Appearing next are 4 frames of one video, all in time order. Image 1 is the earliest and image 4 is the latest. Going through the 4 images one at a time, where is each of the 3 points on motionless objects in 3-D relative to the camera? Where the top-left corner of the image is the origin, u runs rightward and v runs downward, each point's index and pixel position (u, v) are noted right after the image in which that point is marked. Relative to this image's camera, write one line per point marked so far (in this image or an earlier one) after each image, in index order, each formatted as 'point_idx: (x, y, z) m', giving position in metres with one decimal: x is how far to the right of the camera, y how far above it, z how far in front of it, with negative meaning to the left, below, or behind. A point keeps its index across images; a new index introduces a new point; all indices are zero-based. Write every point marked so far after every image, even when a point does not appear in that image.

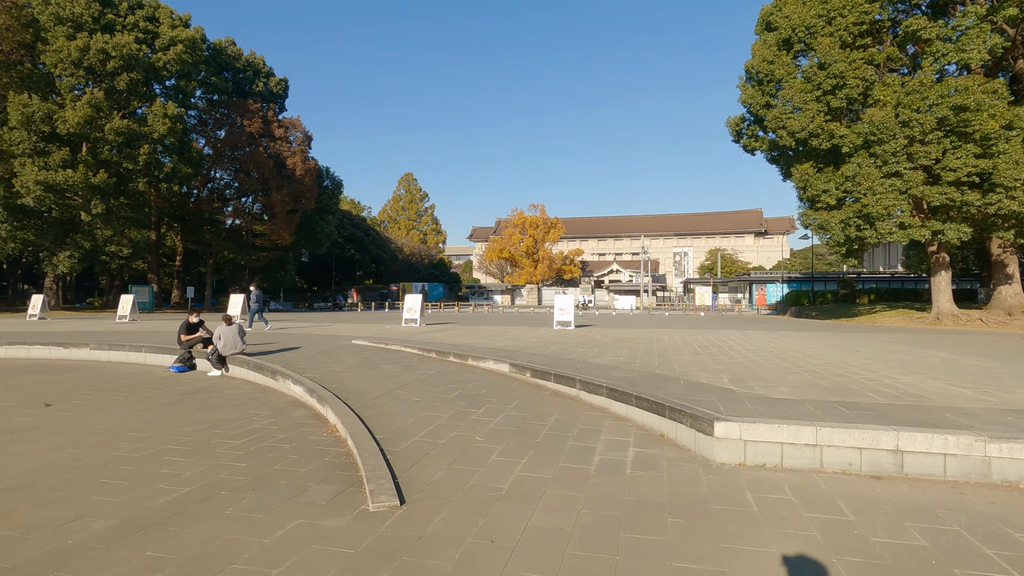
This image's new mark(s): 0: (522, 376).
0: (+0.1, -1.3, +8.0) m
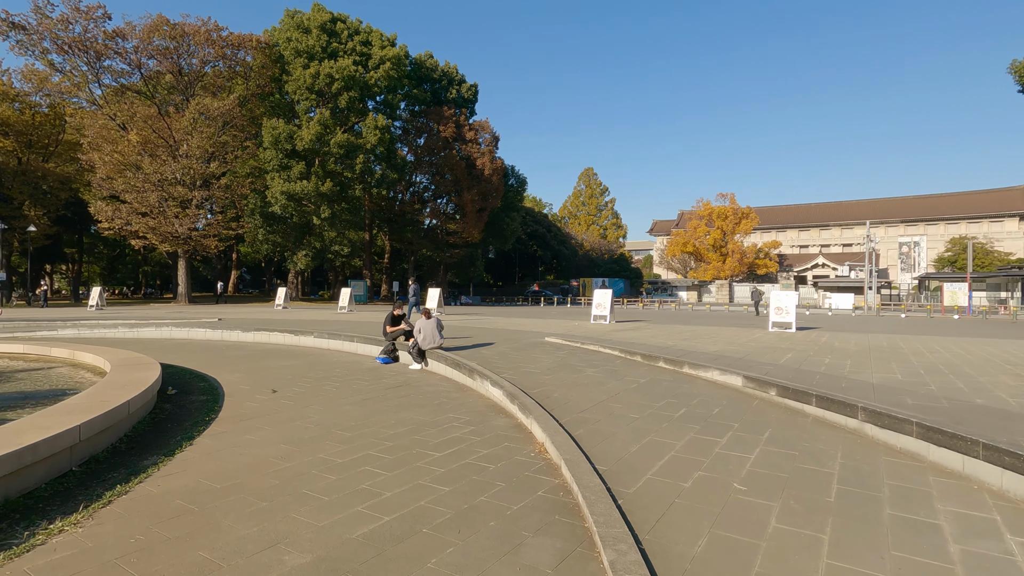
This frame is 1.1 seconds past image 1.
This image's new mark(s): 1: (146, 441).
0: (+2.9, -1.2, +6.3) m
1: (-3.5, -1.5, +5.2) m
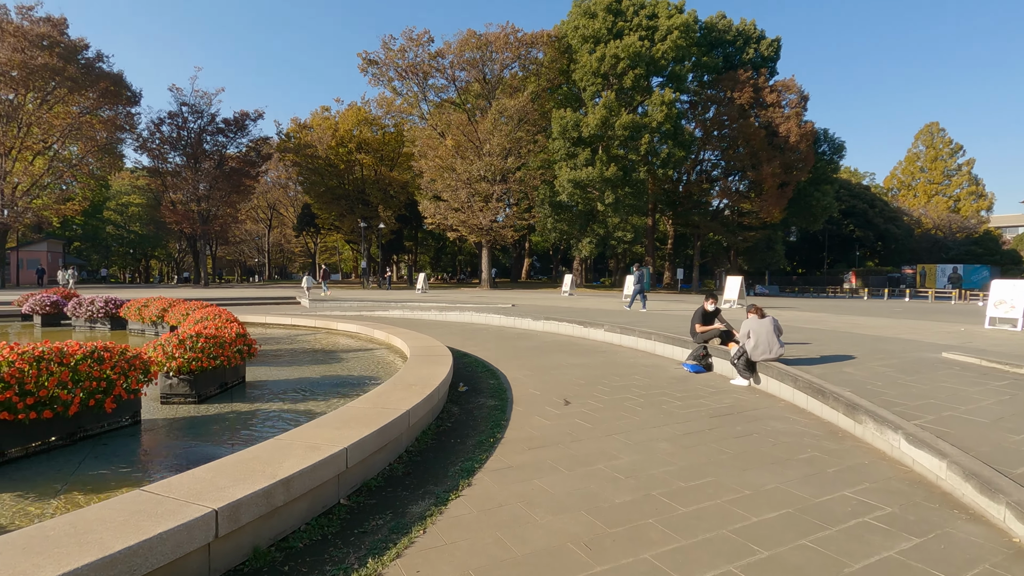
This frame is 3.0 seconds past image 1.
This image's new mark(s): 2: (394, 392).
0: (+5.5, -1.2, +2.0) m
1: (-0.7, -1.4, +4.2) m
2: (-1.1, -1.0, +5.2) m
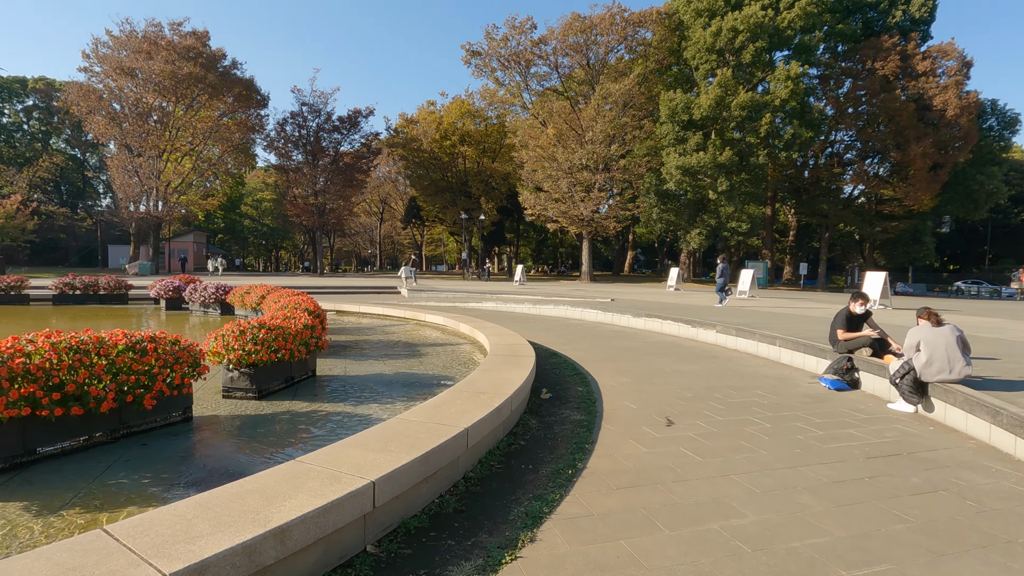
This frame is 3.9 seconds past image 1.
0: (+5.5, -1.3, 0.0) m
1: (-0.2, -1.3, +3.3) m
2: (-0.4, -0.9, +4.4) m
